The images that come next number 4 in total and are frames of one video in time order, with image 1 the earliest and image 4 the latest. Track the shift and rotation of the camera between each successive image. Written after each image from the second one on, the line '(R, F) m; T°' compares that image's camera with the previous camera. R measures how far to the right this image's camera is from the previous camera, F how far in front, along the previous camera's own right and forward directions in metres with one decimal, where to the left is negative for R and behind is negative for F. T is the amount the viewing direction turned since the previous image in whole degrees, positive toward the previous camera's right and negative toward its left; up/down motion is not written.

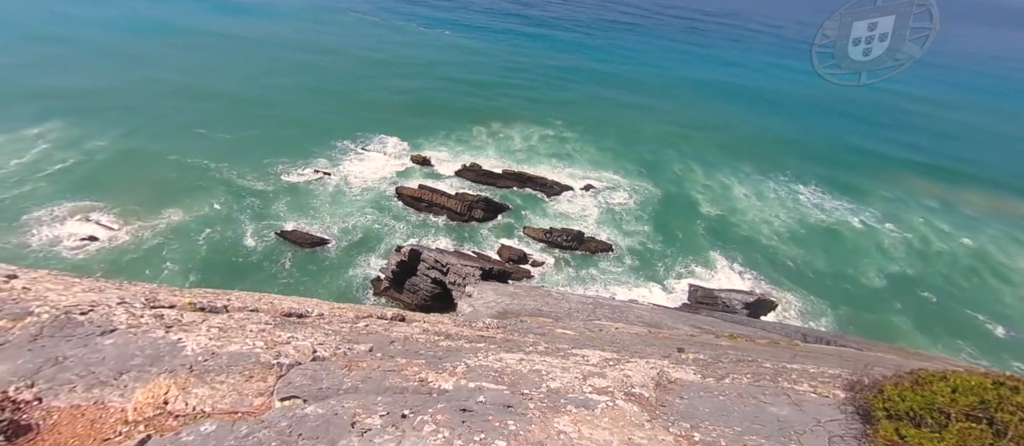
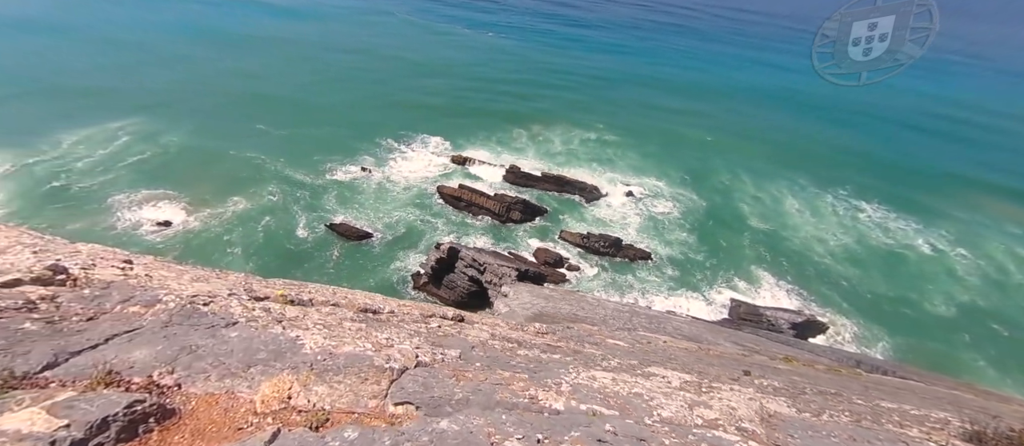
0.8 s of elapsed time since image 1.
(-0.7, 0.0) m; -5°
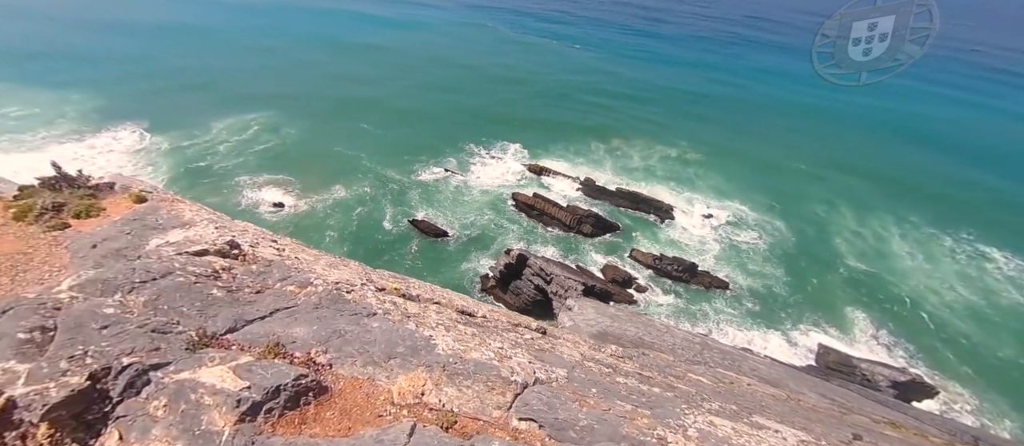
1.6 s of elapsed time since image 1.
(-0.6, -0.1) m; -10°
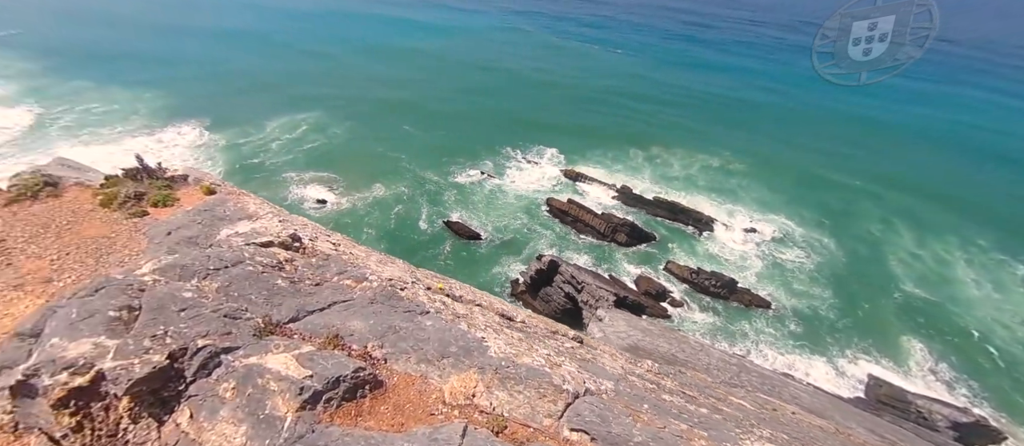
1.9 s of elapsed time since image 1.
(-0.2, 0.0) m; -5°
